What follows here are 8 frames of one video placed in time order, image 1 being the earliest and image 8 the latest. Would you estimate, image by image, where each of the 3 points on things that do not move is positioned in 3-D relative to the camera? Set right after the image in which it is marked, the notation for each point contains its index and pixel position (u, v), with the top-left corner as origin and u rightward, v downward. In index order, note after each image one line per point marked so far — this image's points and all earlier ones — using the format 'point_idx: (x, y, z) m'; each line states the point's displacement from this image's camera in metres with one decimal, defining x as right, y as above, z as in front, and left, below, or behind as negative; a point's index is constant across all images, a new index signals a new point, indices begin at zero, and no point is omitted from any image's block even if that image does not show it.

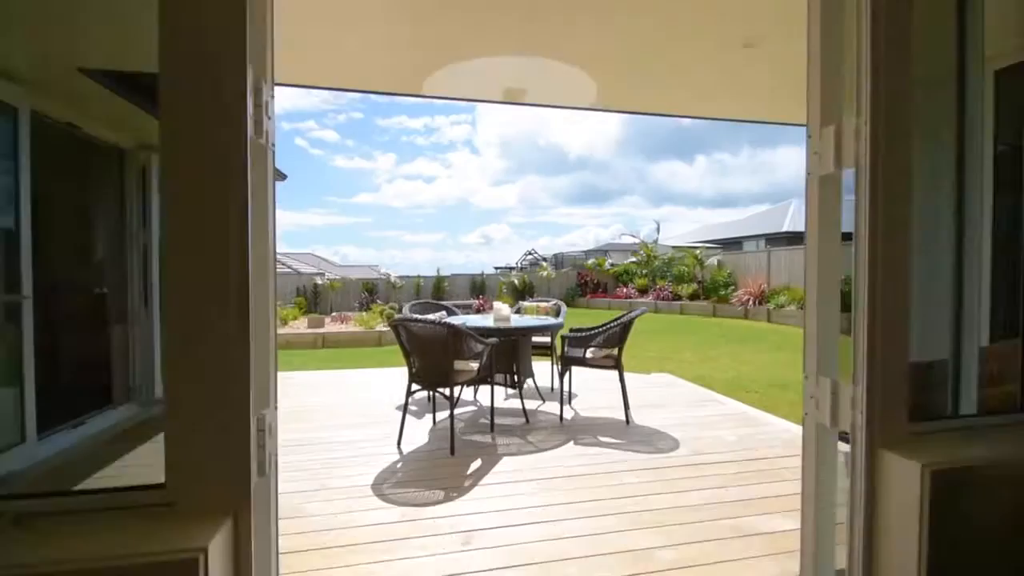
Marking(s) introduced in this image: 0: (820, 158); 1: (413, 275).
0: (+0.9, +0.4, +1.4) m
1: (-3.4, +0.5, +17.4) m
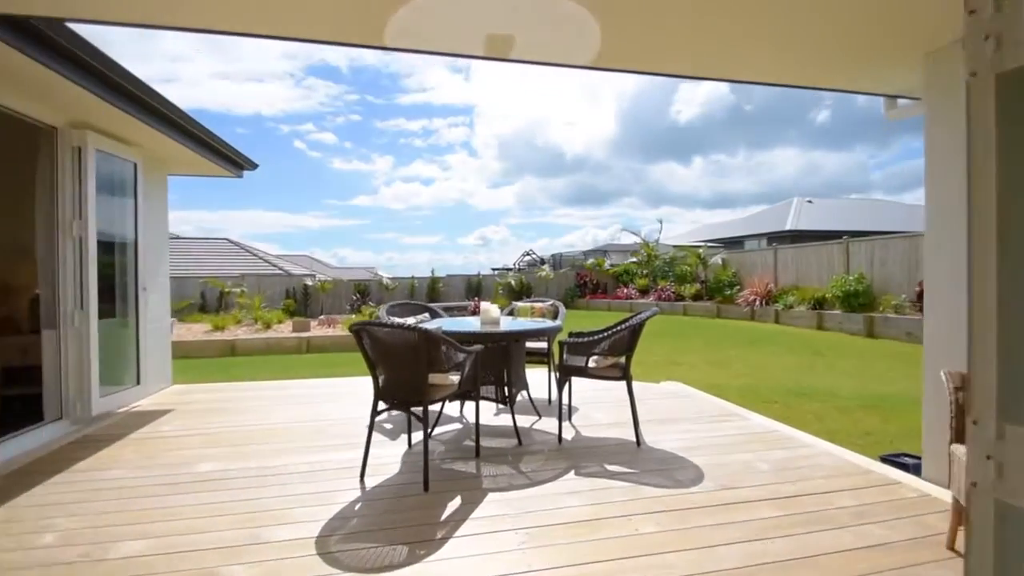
0: (+0.8, +0.4, +0.8) m
1: (-3.5, +0.4, +16.8) m
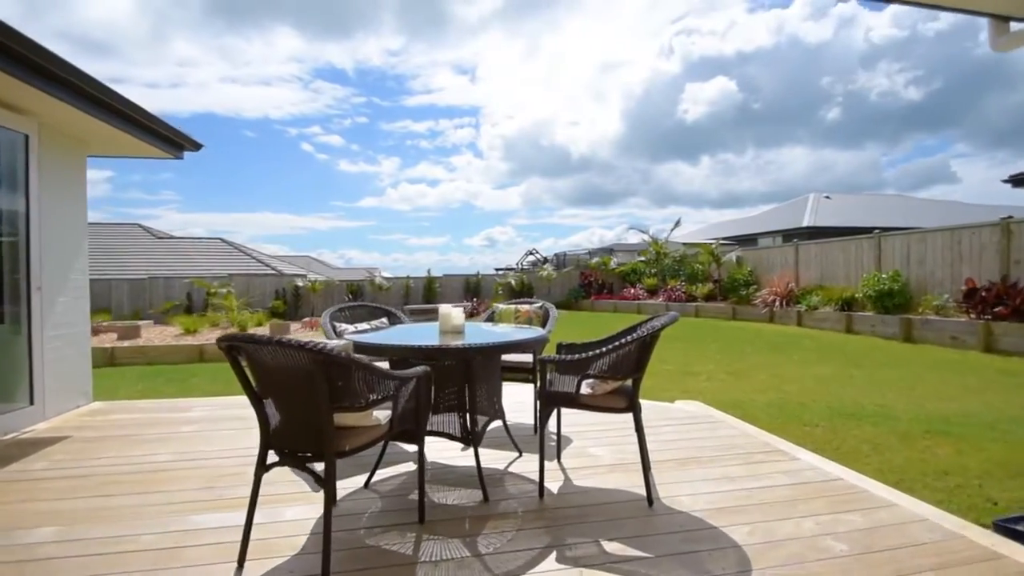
0: (+0.6, +0.4, -0.1) m
1: (-3.5, +0.4, +16.0) m
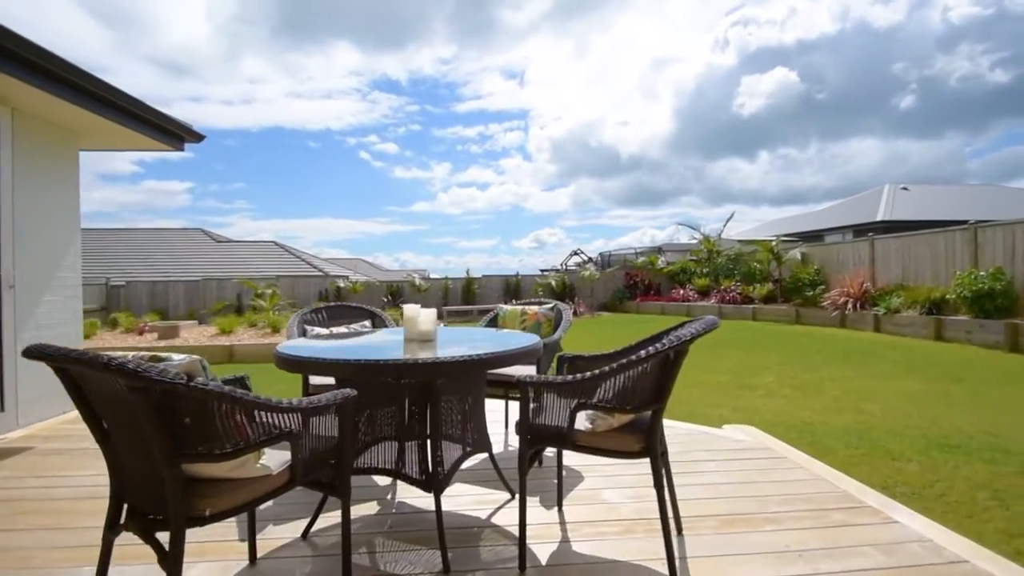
0: (+0.2, +0.5, -0.8) m
1: (-2.3, +0.4, +15.6) m
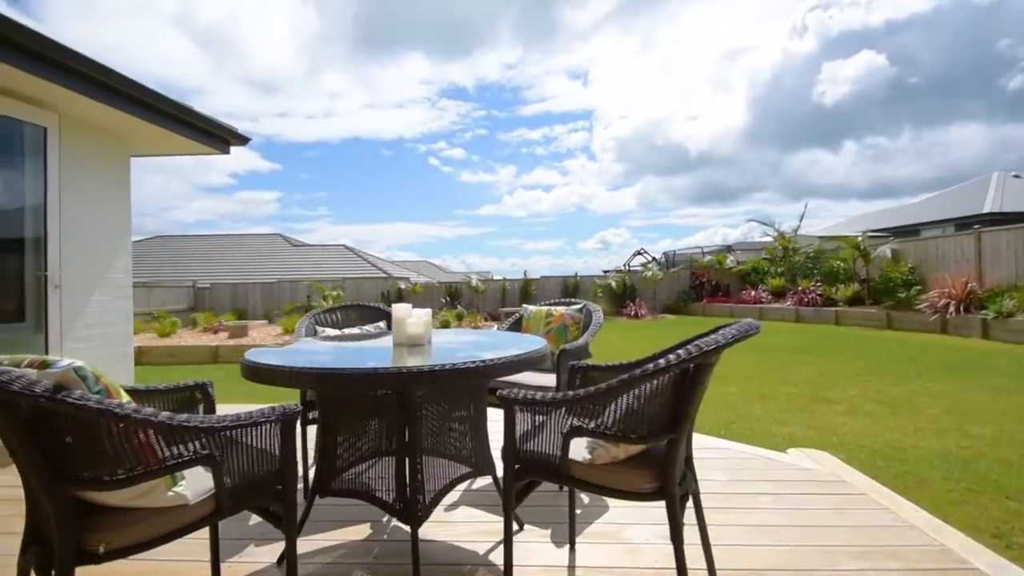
0: (-0.1, +0.5, -1.1) m
1: (-0.5, +0.3, +15.5) m
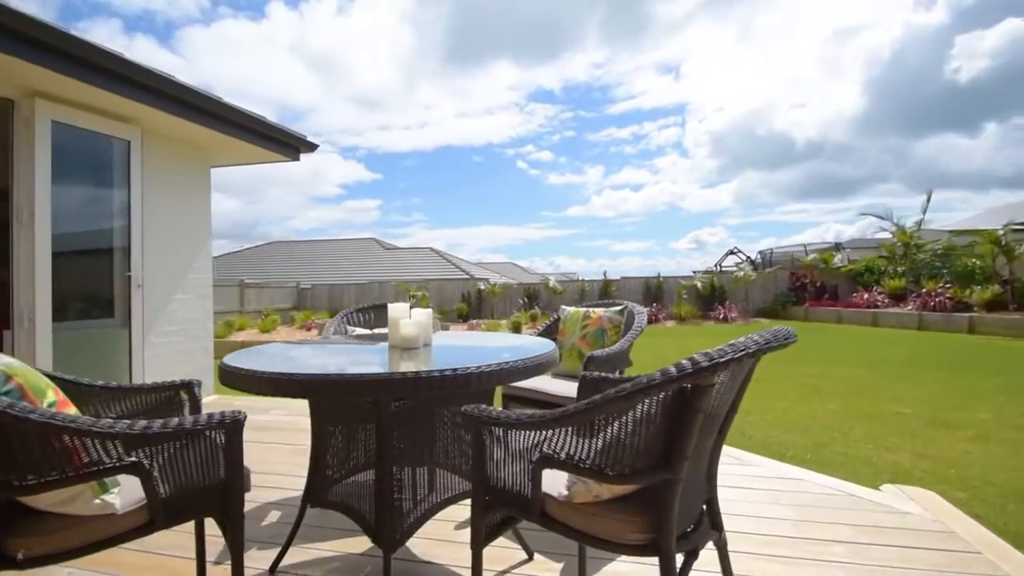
0: (-0.6, +0.5, -1.2) m
1: (+1.9, +0.3, +15.1) m
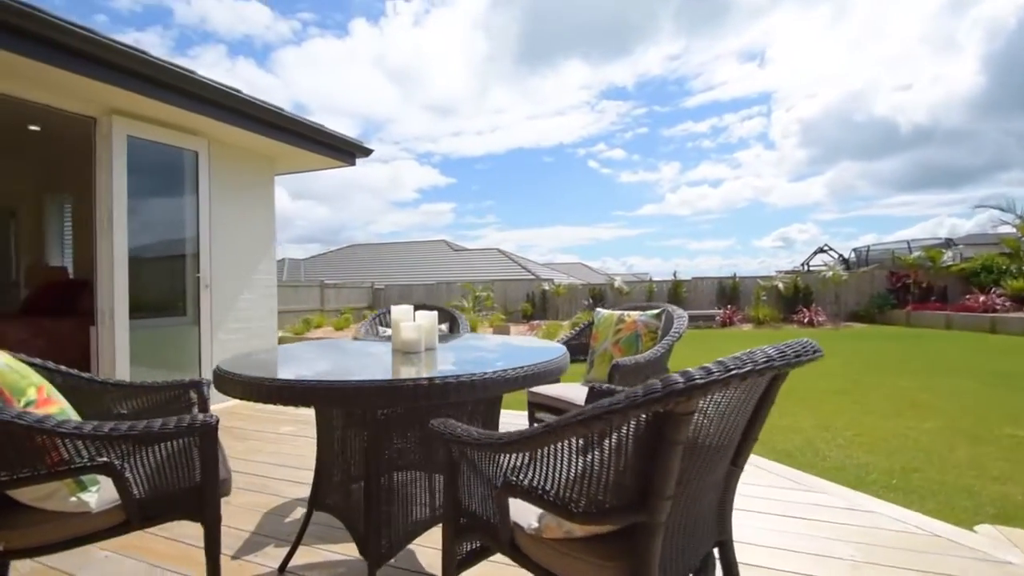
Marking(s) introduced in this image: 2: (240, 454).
0: (-1.0, +0.5, -1.2) m
1: (+3.9, +0.3, +14.6) m
2: (-1.6, -1.1, +3.1) m
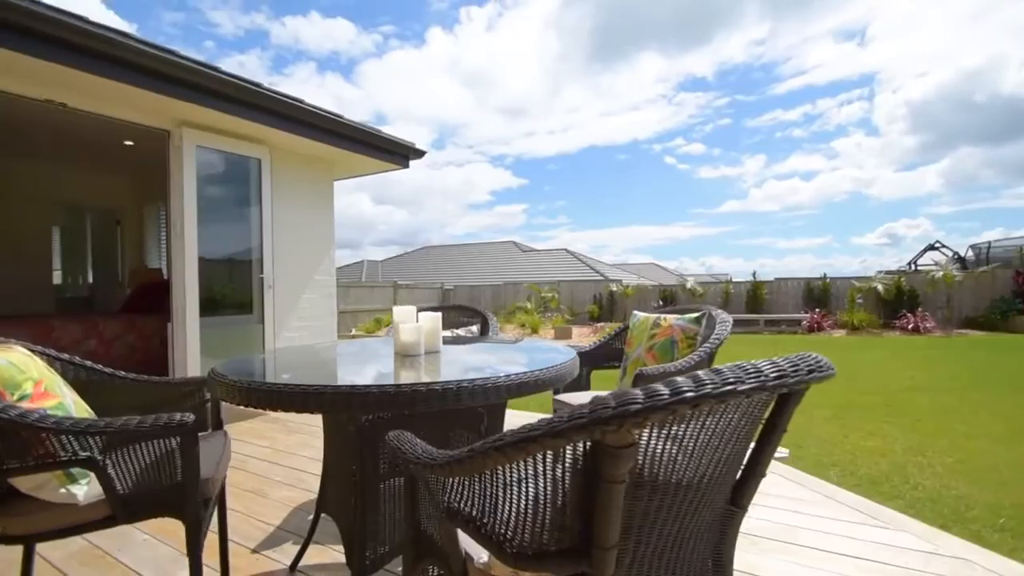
0: (-1.4, +0.5, -1.2) m
1: (+5.8, +0.2, +13.8) m
2: (-1.4, -1.1, +3.2) m
